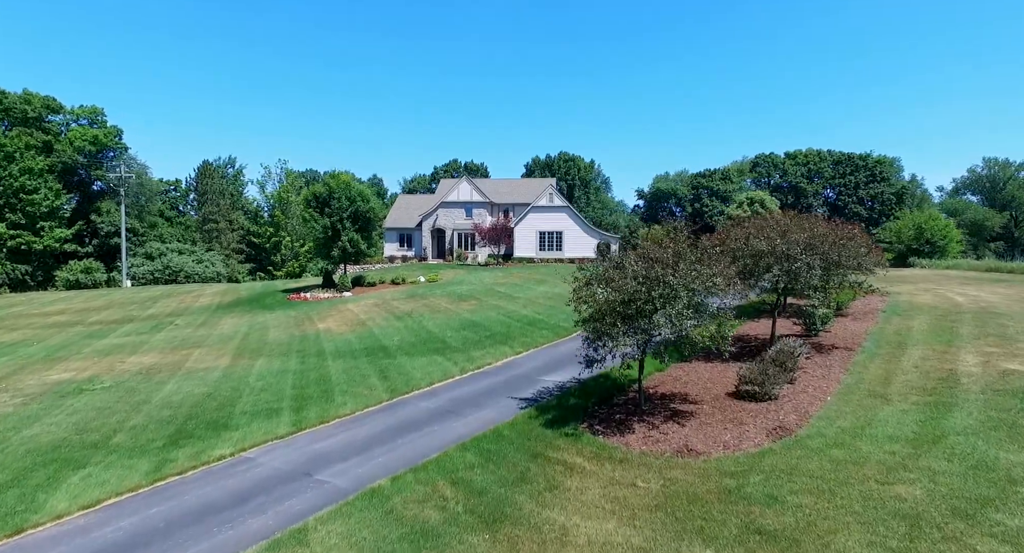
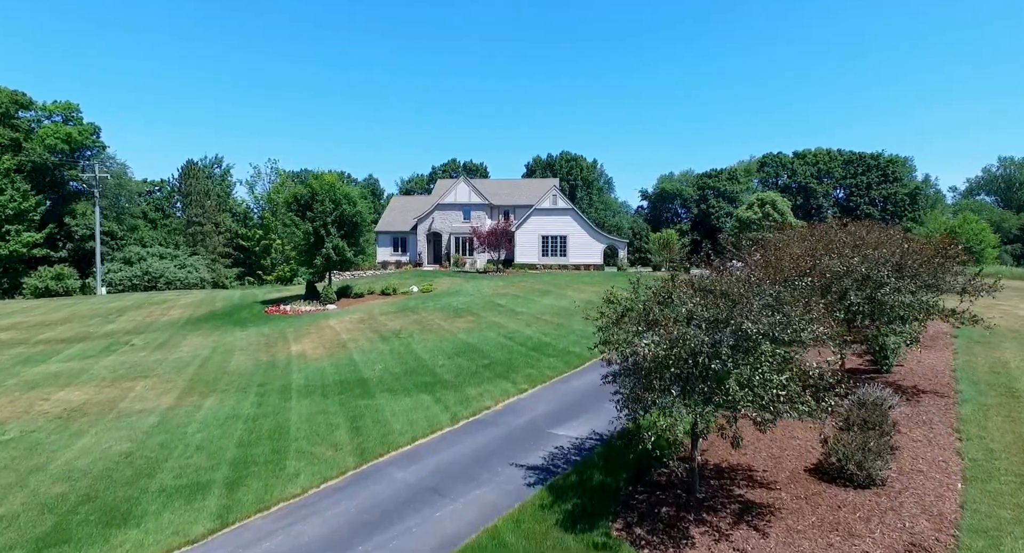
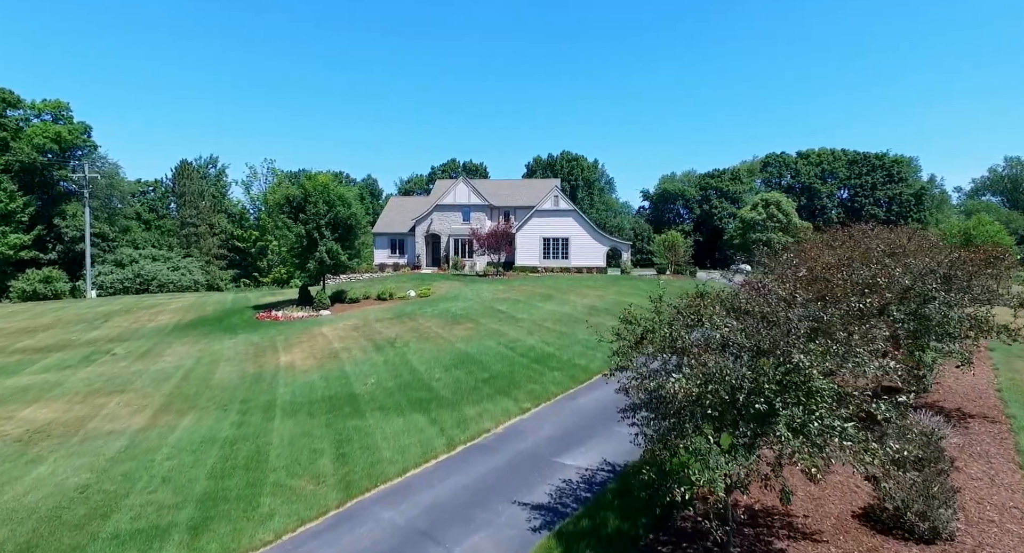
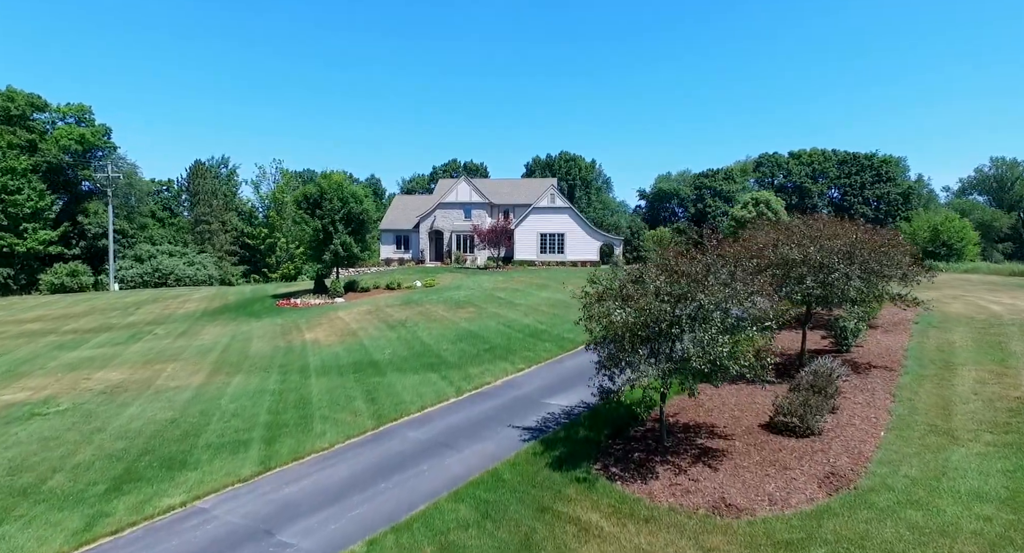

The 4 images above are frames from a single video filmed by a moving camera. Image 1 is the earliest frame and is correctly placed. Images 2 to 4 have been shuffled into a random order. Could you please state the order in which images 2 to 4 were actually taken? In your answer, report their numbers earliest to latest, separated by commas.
4, 2, 3
